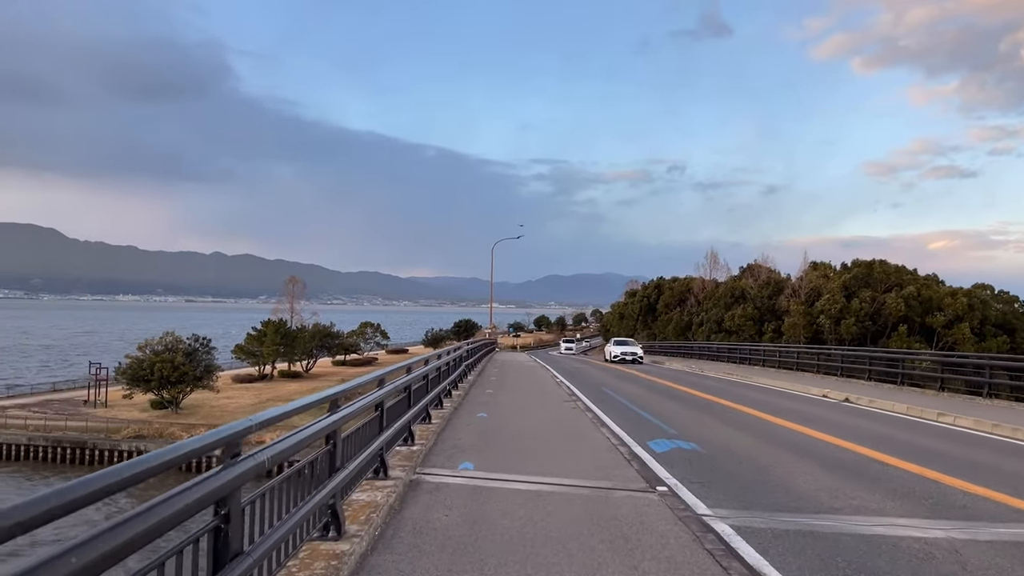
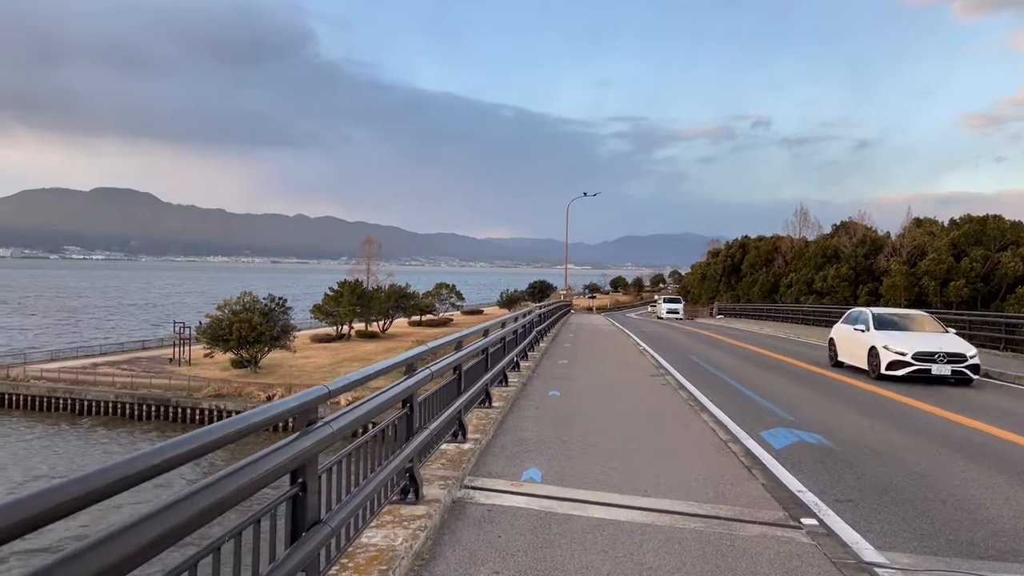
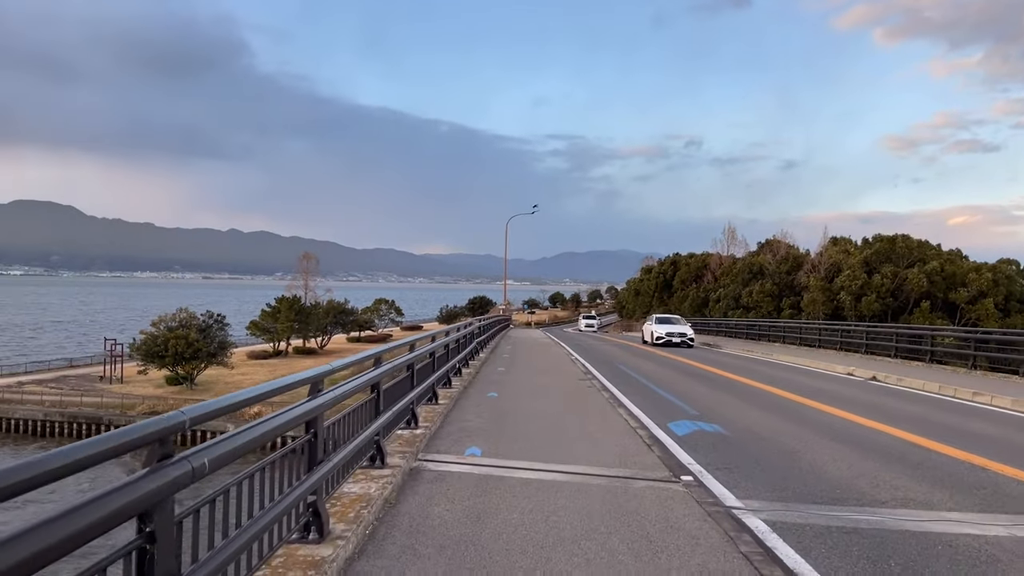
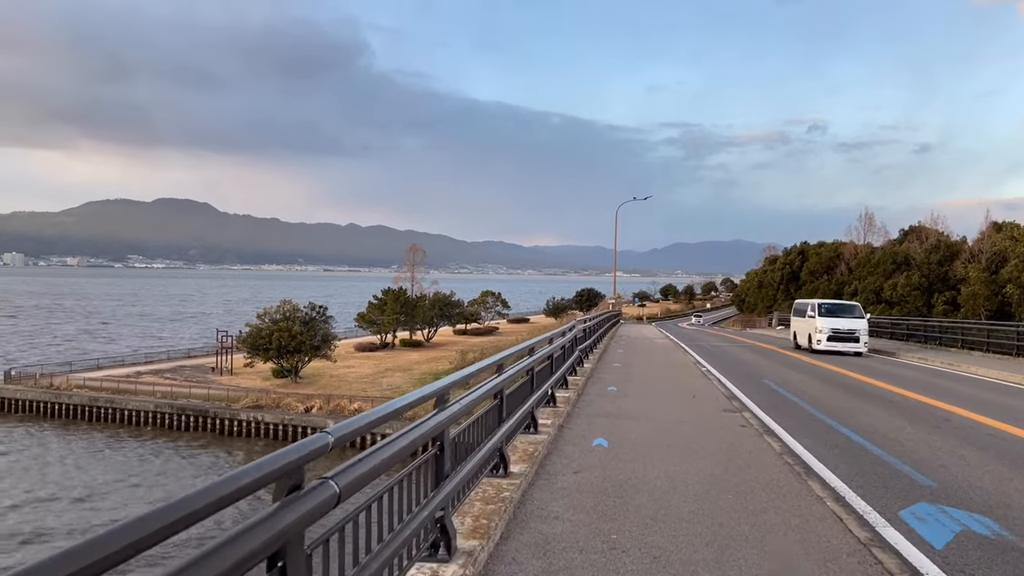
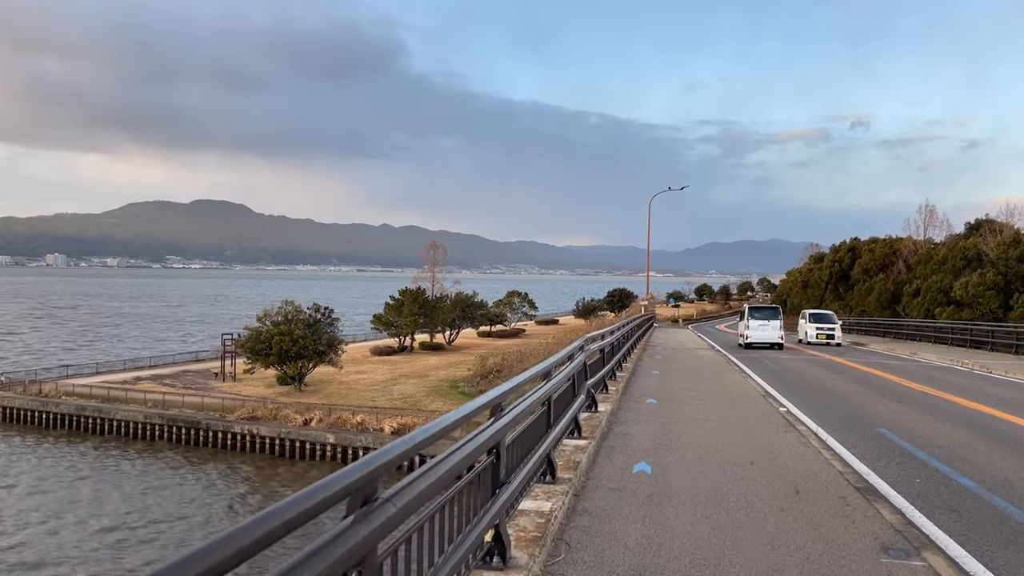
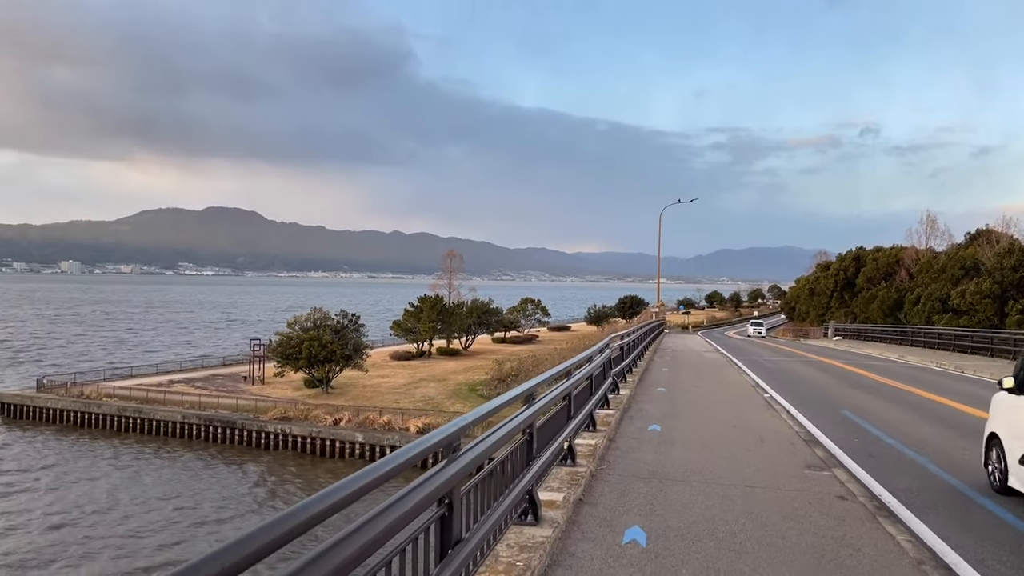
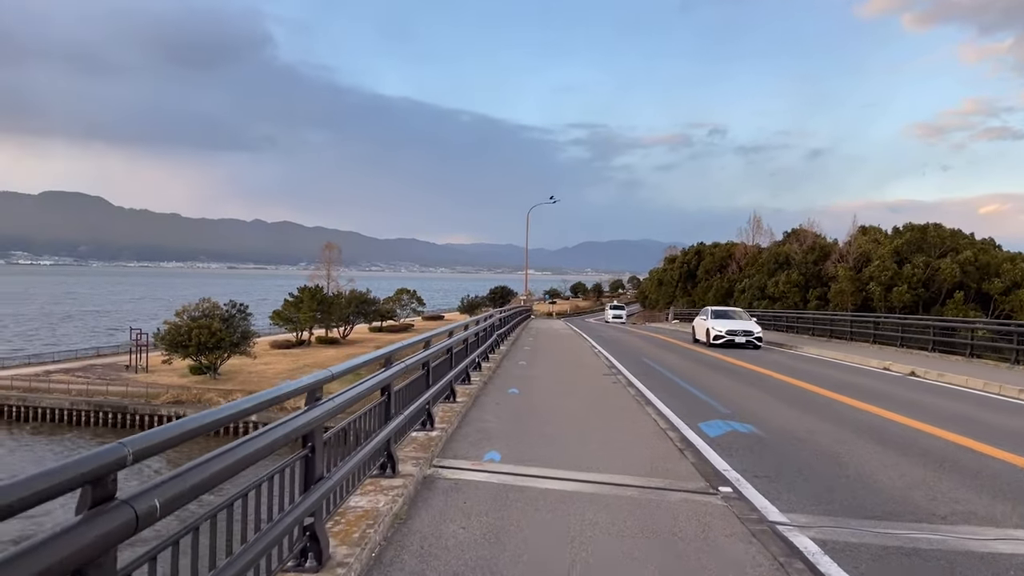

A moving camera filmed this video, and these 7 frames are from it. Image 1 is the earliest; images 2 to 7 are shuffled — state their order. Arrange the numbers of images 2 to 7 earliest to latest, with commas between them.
3, 7, 2, 4, 6, 5
